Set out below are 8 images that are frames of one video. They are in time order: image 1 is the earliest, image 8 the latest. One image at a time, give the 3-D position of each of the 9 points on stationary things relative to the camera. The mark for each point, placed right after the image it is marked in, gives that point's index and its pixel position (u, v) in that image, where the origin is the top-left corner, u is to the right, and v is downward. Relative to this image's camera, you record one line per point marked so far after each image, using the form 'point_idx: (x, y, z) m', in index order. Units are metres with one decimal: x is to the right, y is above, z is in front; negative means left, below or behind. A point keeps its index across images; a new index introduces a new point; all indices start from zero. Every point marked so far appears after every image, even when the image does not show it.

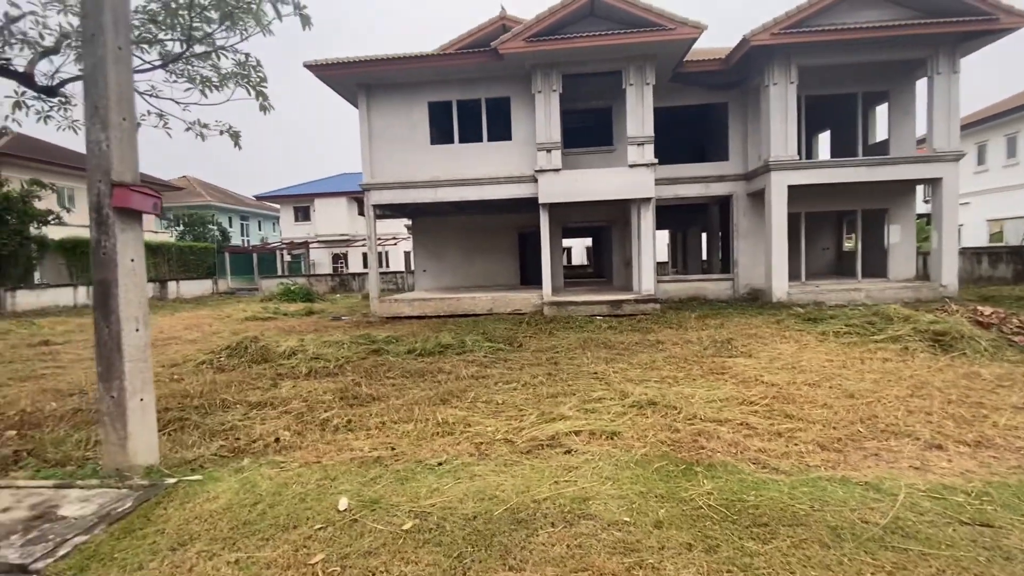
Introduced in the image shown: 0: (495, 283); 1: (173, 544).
0: (-0.5, +0.1, +14.9) m
1: (-1.5, -1.2, +2.2) m
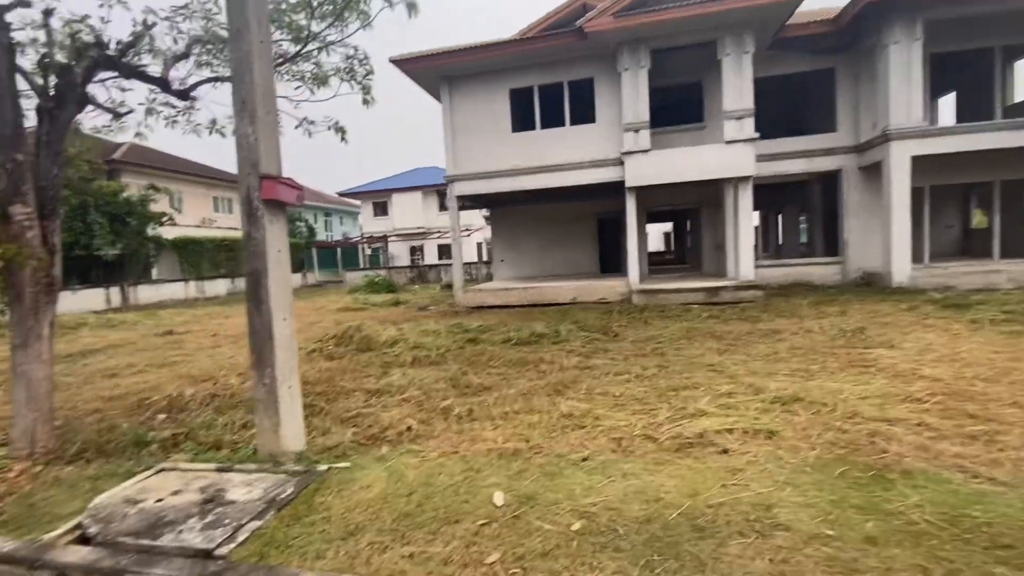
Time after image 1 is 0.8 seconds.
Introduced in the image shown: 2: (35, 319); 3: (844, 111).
0: (+1.9, +0.5, +14.6) m
1: (-0.8, -1.1, +2.2) m
2: (-3.2, -0.2, +3.3) m
3: (+7.4, +3.9, +11.0) m
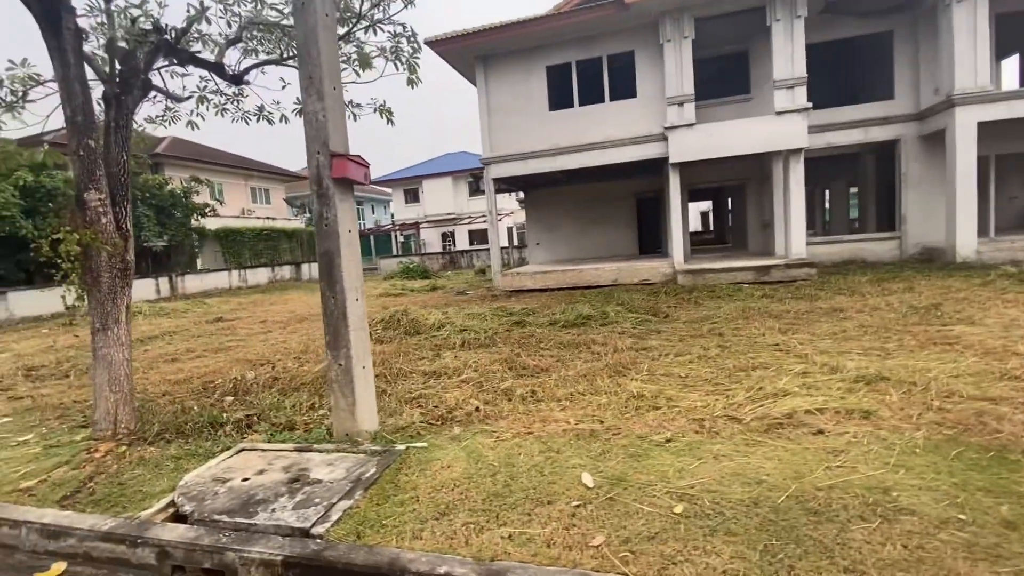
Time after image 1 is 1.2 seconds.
0: (+2.9, +1.0, +14.4) m
1: (-0.3, -1.0, +2.2) m
2: (-2.7, -0.1, +3.4) m
3: (+8.2, +4.4, +10.4) m
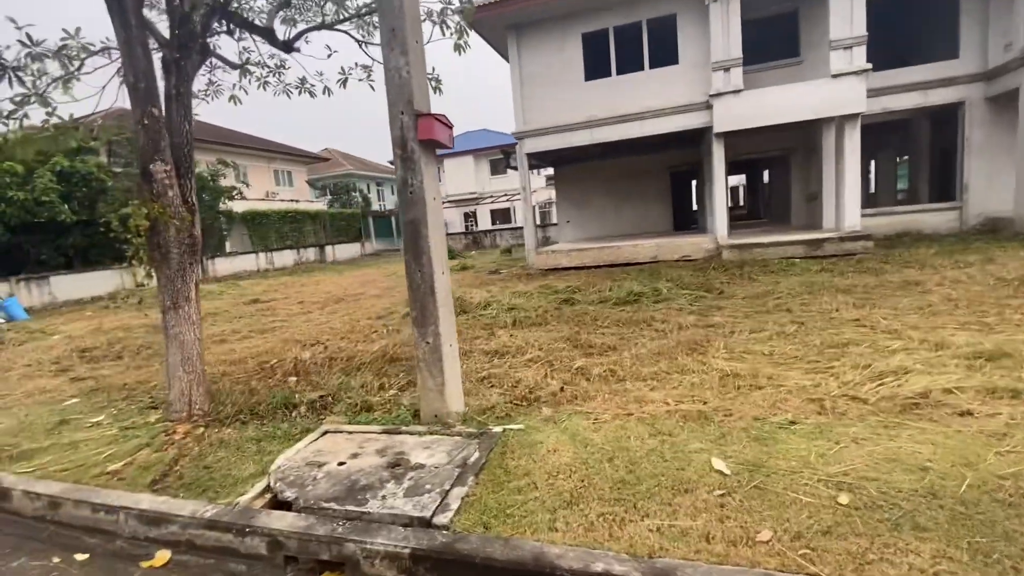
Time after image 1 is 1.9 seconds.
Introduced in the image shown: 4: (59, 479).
0: (+3.9, +1.6, +14.0) m
1: (+0.2, -0.9, +2.0) m
2: (-2.1, 0.0, +3.2) m
3: (+8.9, +5.0, +9.7) m
4: (-2.4, -1.0, +2.6) m
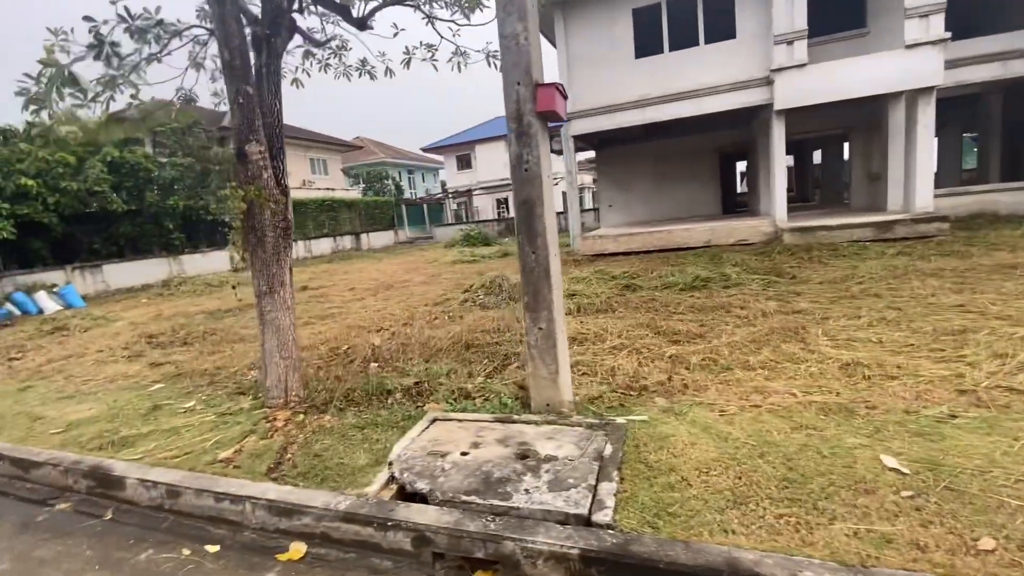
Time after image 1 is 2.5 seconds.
0: (+5.0, +2.0, +13.6) m
1: (+0.8, -0.8, +1.8) m
2: (-1.5, +0.1, +3.1) m
3: (+9.9, +5.3, +9.0) m
4: (-1.8, -0.9, +2.6) m
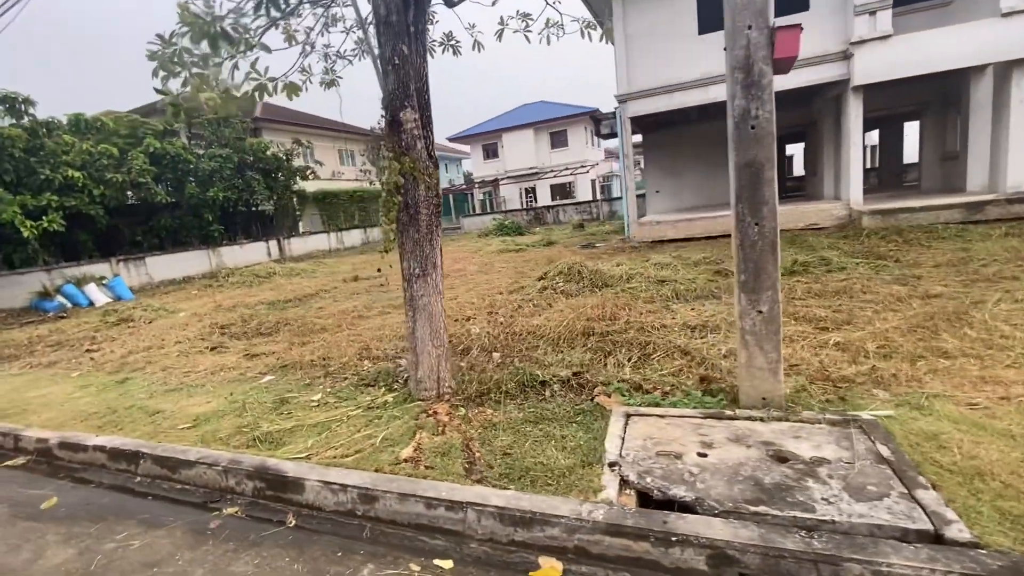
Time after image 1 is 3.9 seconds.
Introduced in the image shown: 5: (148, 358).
0: (+6.2, +2.4, +13.1) m
1: (+1.8, -0.7, +1.5) m
2: (-0.5, +0.3, +2.8) m
3: (+11.0, +5.5, +8.3) m
4: (-0.8, -0.8, +2.3) m
5: (-3.8, -0.7, +5.1) m
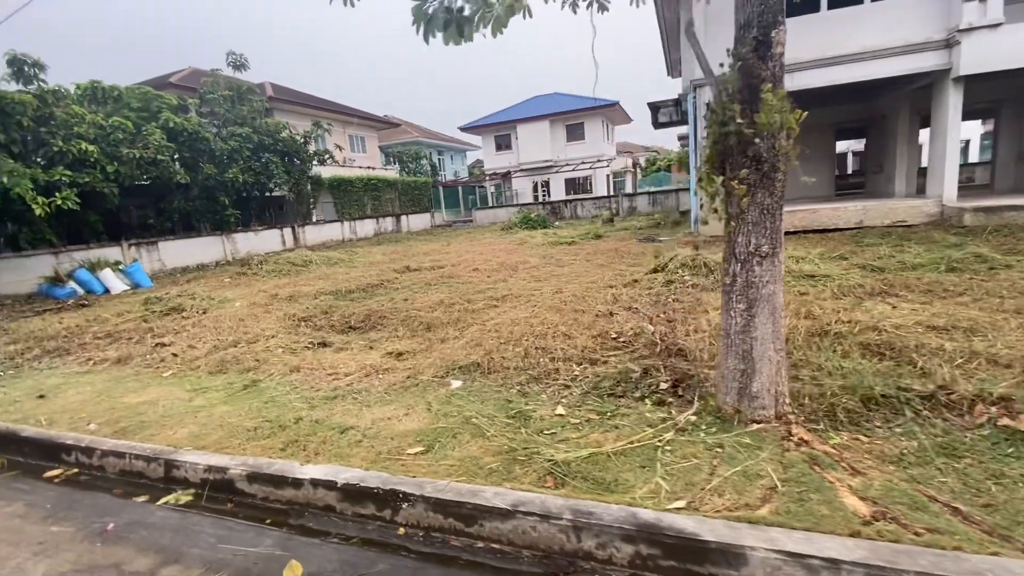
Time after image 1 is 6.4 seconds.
0: (+7.4, +2.4, +12.7) m
1: (+3.4, -0.7, +0.9) m
2: (+1.1, +0.3, +2.1) m
3: (+12.4, +5.4, +8.1) m
4: (+0.9, -0.8, +1.6) m
5: (-2.3, -0.6, +4.3) m
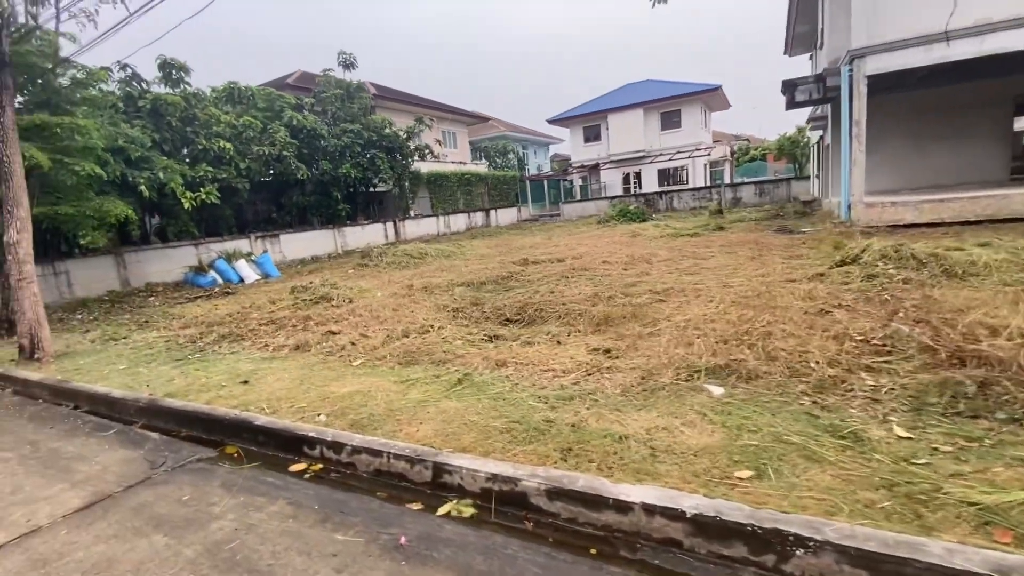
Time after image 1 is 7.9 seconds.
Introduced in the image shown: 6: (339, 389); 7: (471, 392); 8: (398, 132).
0: (+10.1, +2.4, +11.0) m
1: (+4.5, -0.7, -0.1) m
2: (+2.5, +0.4, +1.5) m
3: (+14.5, +5.4, +5.8) m
4: (+2.1, -0.7, +1.0) m
5: (-0.6, -0.5, +4.1) m
6: (-1.2, -0.7, +3.3) m
7: (-0.3, -0.6, +3.0) m
8: (-3.8, +5.3, +16.6) m
